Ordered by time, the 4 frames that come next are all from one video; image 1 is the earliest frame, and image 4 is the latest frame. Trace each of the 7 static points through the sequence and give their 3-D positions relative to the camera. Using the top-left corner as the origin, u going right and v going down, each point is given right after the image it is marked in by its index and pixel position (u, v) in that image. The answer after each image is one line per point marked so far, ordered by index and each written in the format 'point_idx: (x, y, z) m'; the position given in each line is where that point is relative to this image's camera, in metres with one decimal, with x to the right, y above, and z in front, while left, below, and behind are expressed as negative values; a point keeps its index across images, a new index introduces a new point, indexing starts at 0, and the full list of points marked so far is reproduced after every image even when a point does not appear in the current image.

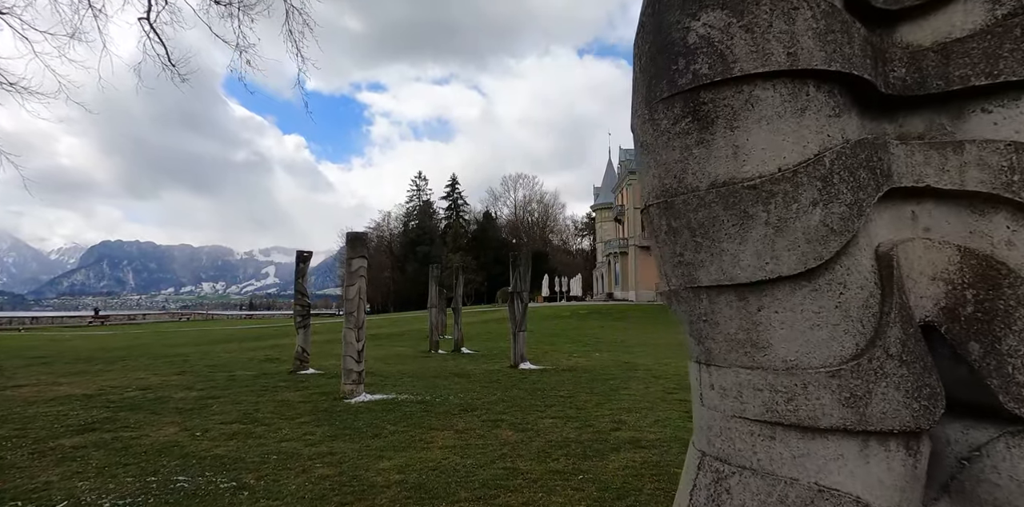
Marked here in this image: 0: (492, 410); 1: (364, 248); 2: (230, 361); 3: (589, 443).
0: (-0.3, -2.5, +9.1) m
1: (-2.8, +0.1, +11.0) m
2: (-8.6, -3.3, +17.4) m
3: (+0.9, -2.3, +6.9) m
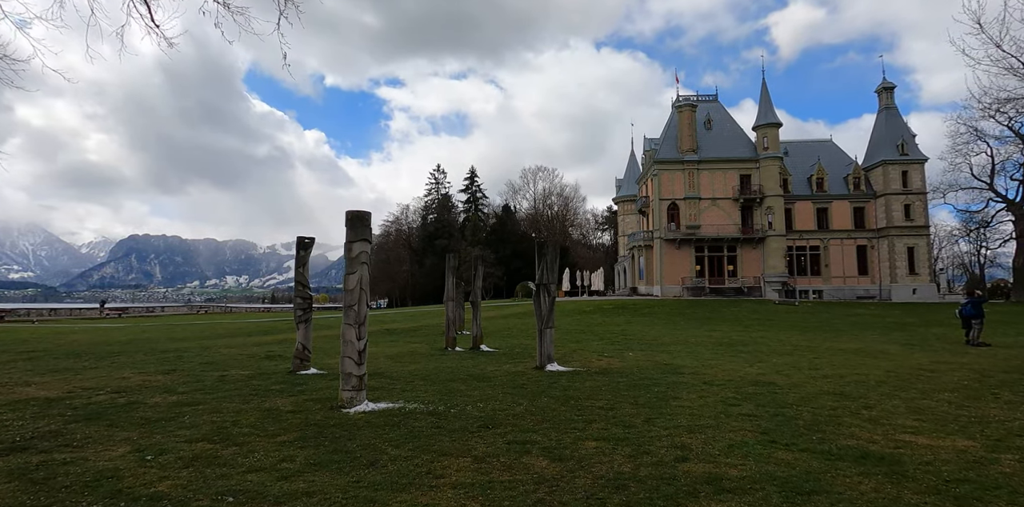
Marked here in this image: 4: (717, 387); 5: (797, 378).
0: (+0.1, -2.2, +7.4) m
1: (-2.3, +0.4, +9.4) m
2: (-7.9, -2.9, +16.0) m
3: (+1.3, -2.0, +5.2) m
4: (+3.8, -2.5, +10.6) m
5: (+5.7, -2.5, +11.6) m
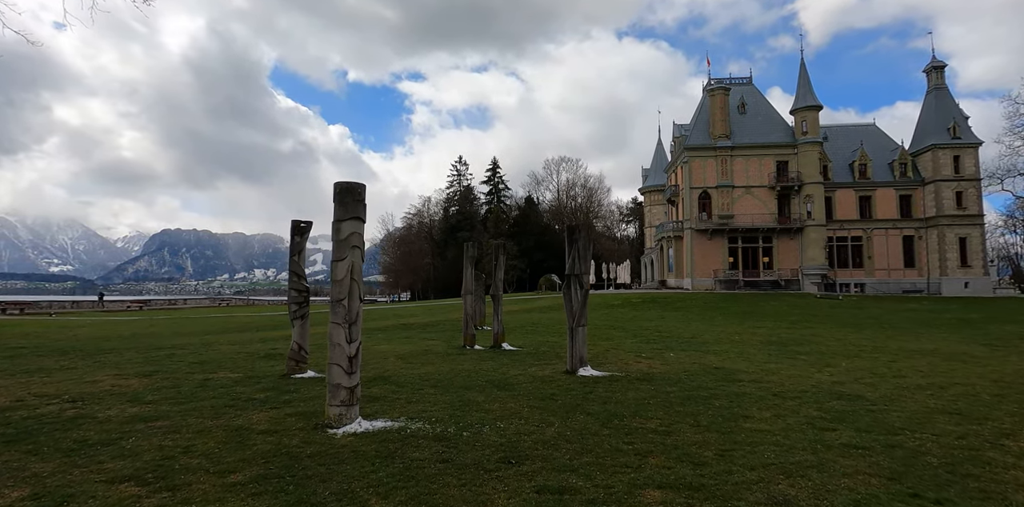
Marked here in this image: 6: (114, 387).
0: (+0.4, -2.0, +5.5) m
1: (-2.0, +0.6, +7.6) m
2: (-7.3, -2.6, +14.4) m
3: (+1.5, -1.9, +3.3) m
4: (+4.2, -2.2, +8.6) m
5: (+6.2, -2.3, +9.5) m
6: (-7.0, -2.4, +10.2) m
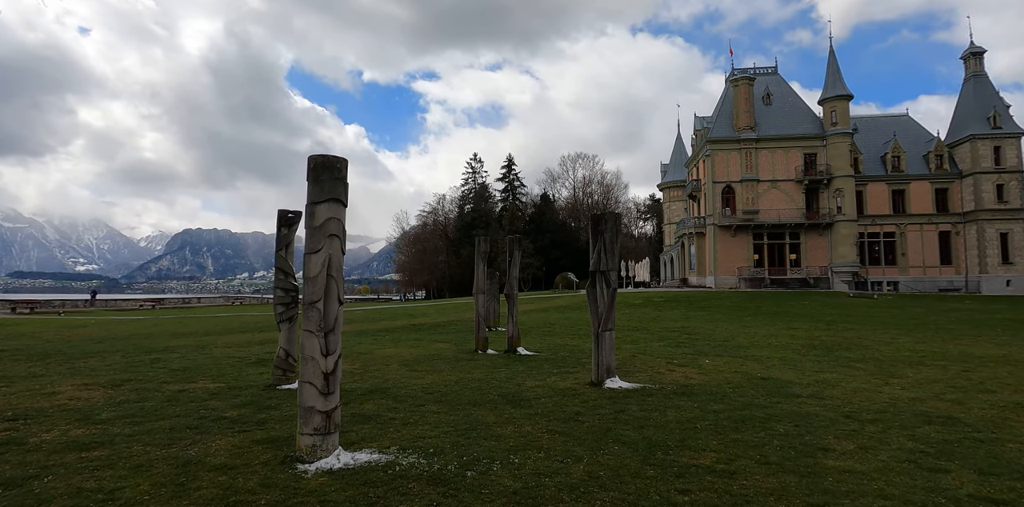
0: (+0.5, -1.9, +4.0) m
1: (-1.8, +0.7, +6.1) m
2: (-6.9, -2.5, +13.1) m
3: (+1.5, -1.8, +1.7) m
4: (+4.4, -2.1, +7.0) m
5: (+6.4, -2.1, +7.9) m
6: (-6.8, -2.3, +8.8) m
